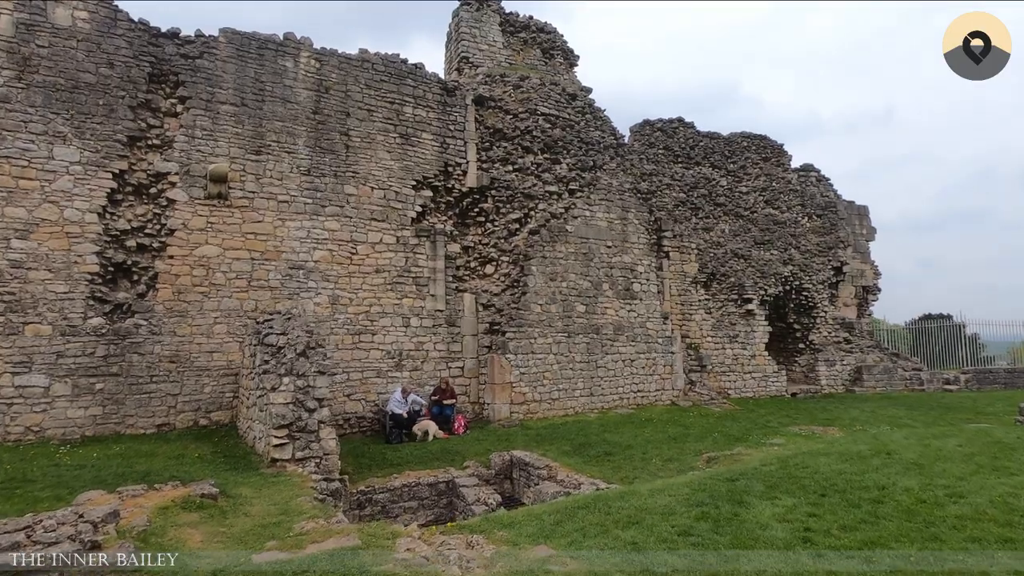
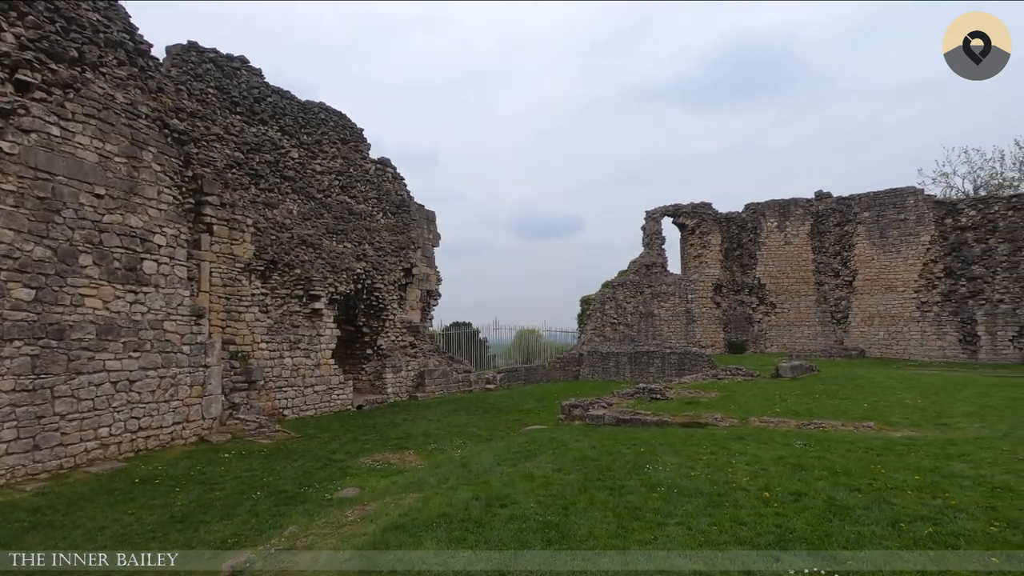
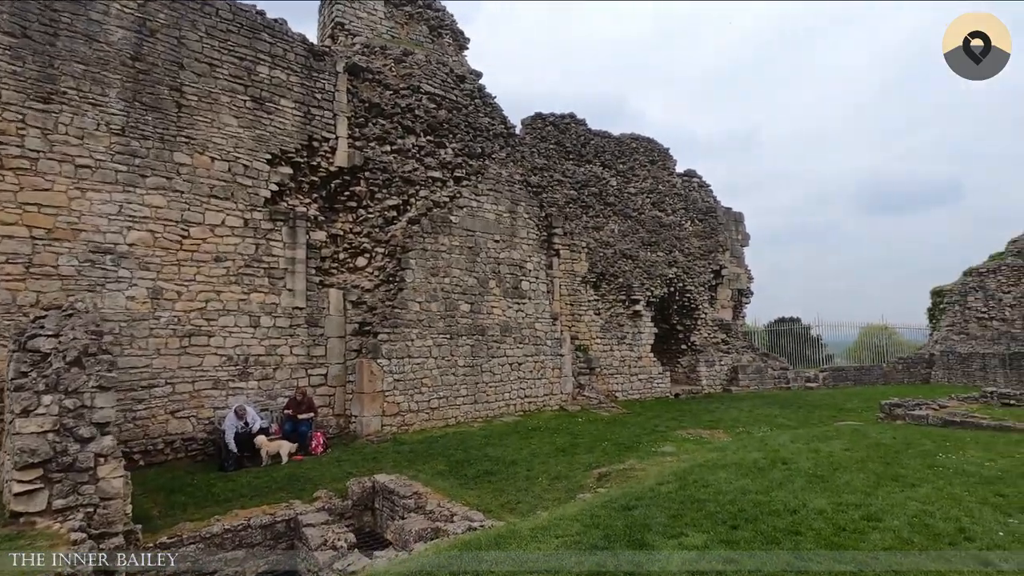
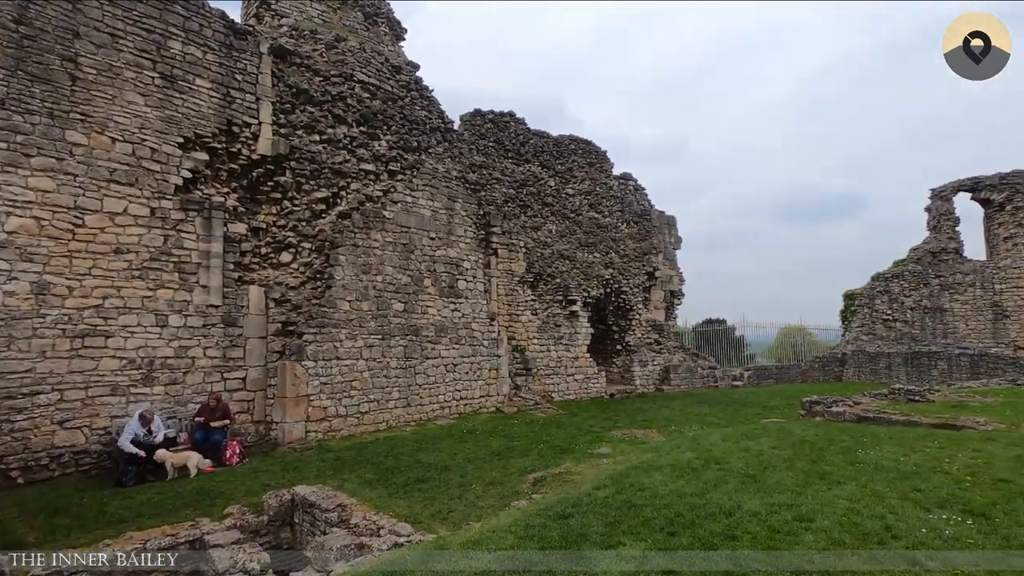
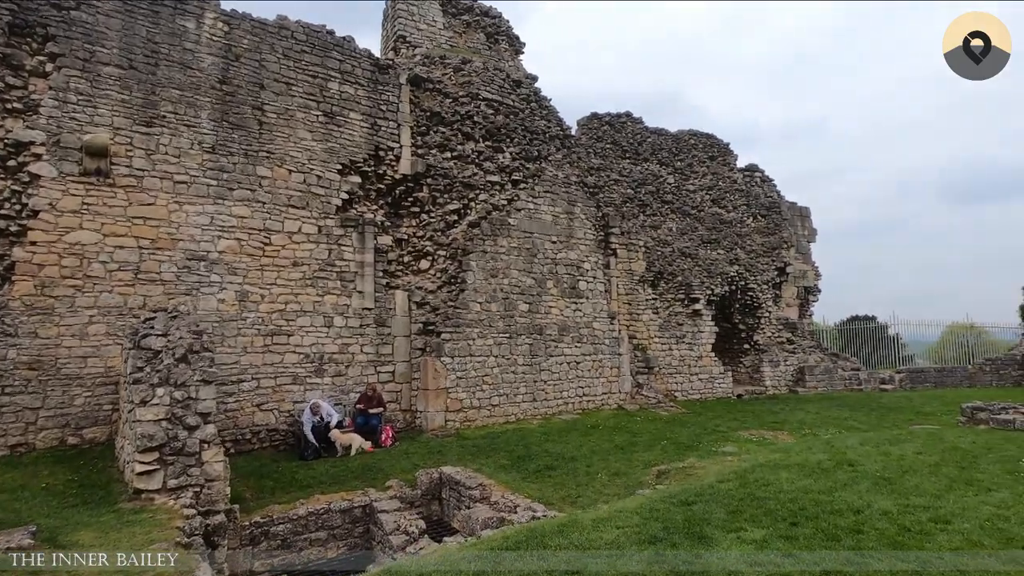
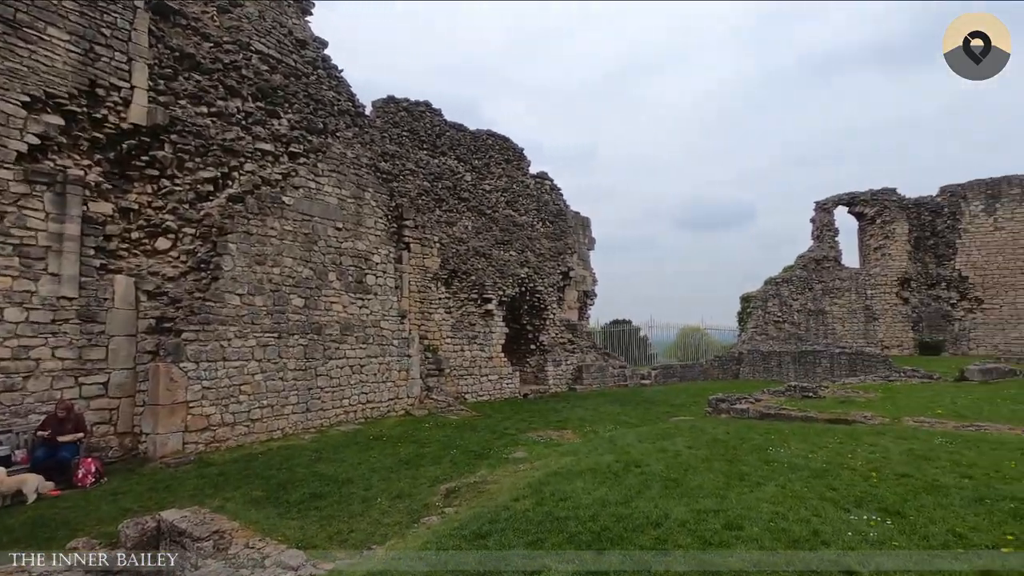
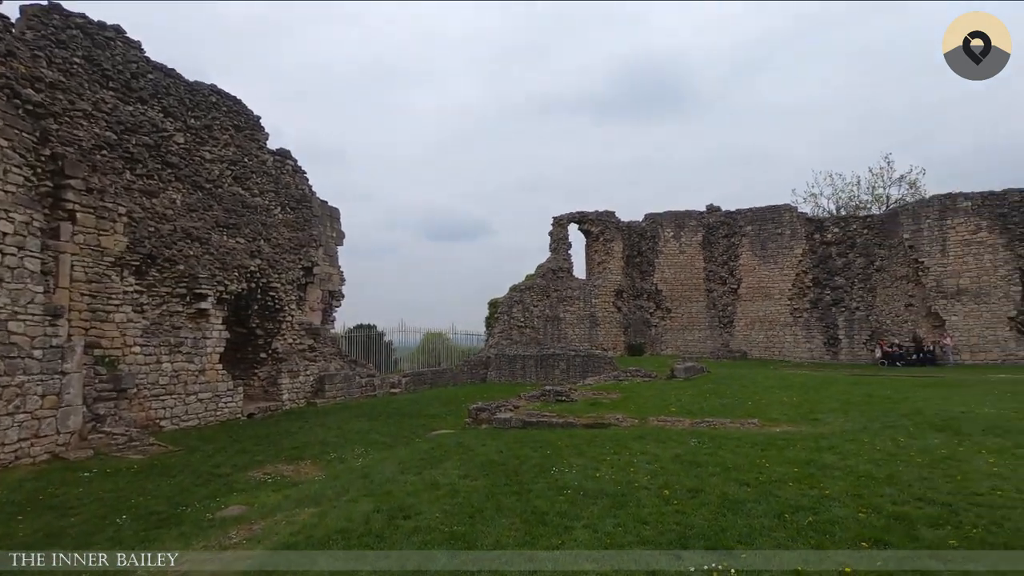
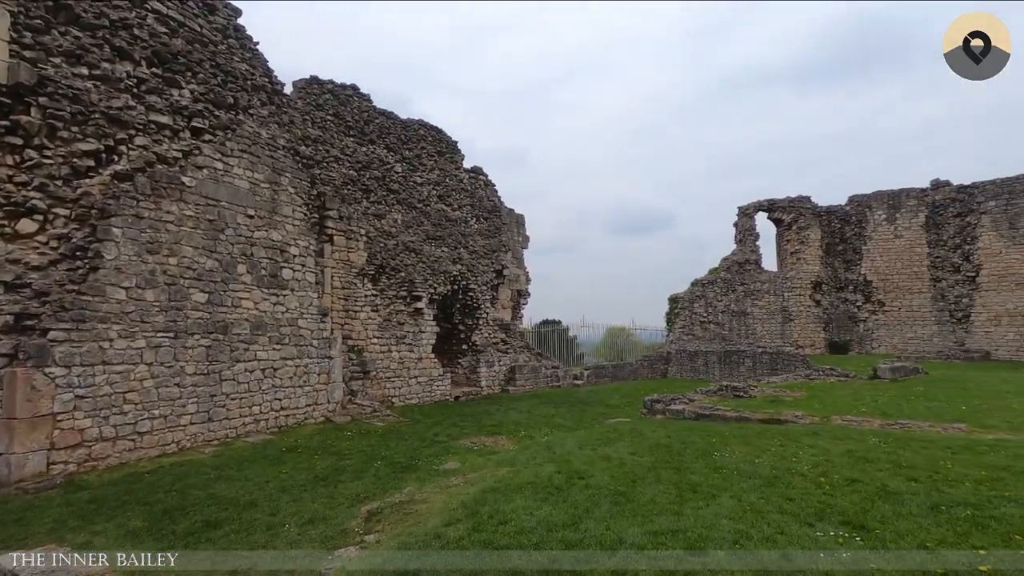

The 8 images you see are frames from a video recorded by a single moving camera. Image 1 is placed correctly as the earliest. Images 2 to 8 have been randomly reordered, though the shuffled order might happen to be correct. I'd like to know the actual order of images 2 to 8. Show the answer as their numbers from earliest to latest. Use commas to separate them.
5, 3, 4, 6, 8, 2, 7
